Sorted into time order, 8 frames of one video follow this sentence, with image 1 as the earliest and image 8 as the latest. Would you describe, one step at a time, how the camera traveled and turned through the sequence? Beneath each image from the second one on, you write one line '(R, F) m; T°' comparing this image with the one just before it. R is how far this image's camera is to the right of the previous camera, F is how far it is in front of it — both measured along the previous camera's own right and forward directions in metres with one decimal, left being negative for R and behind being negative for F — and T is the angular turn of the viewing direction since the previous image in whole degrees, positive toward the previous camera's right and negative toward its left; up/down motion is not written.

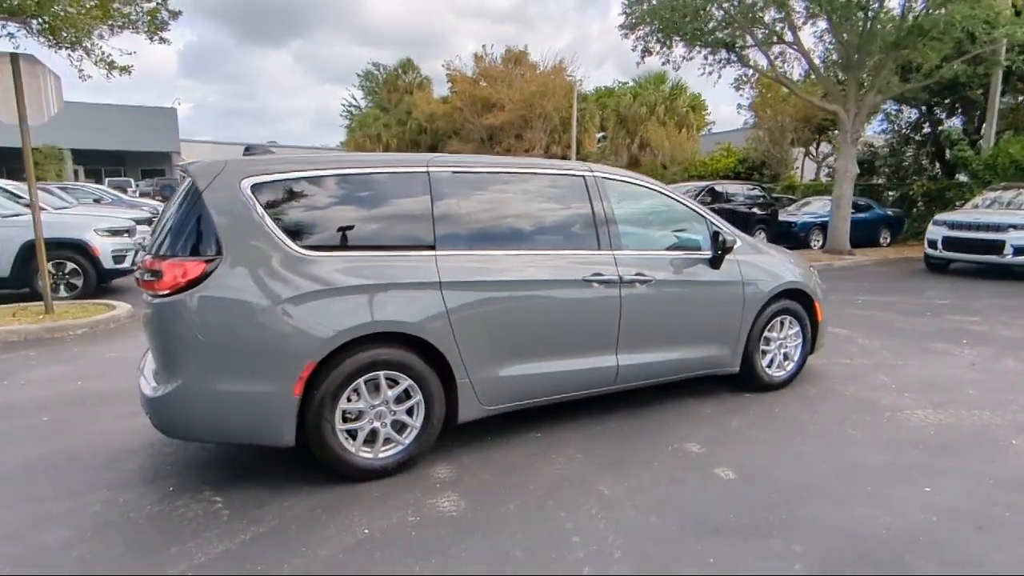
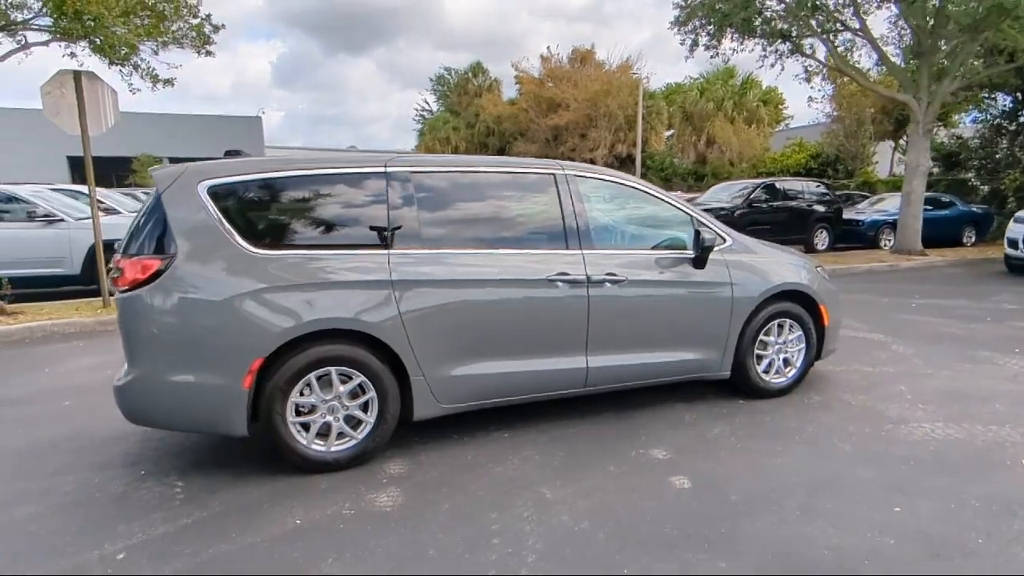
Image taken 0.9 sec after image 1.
(+0.8, +0.1) m; -7°
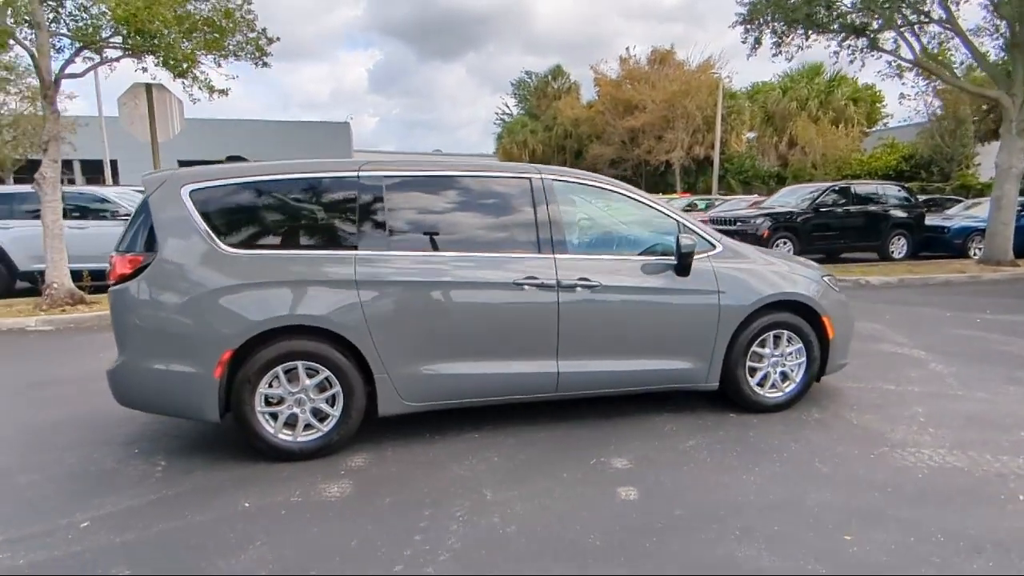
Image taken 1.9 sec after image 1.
(+0.8, 0.0) m; -8°
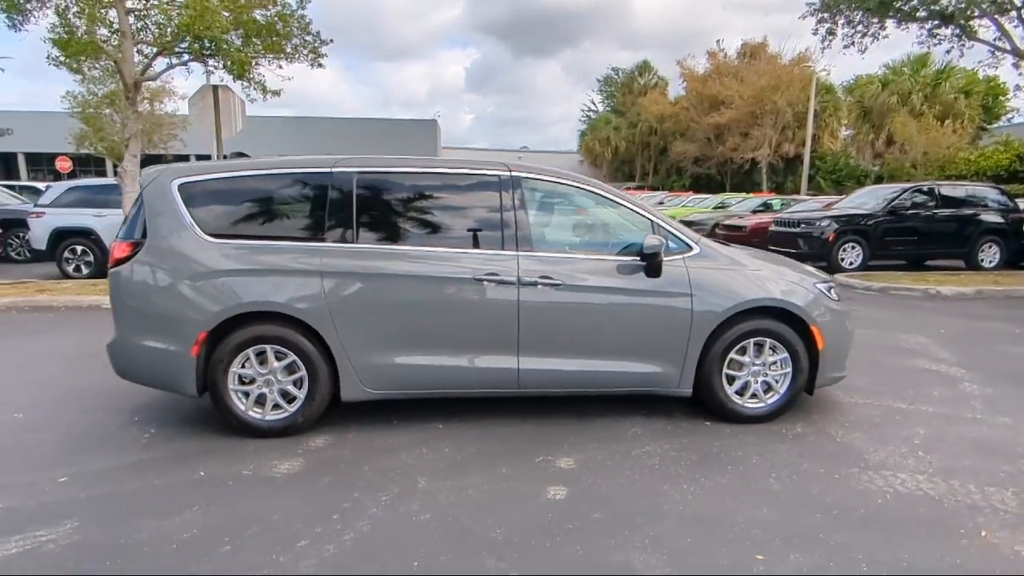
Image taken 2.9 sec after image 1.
(+0.9, 0.0) m; -8°
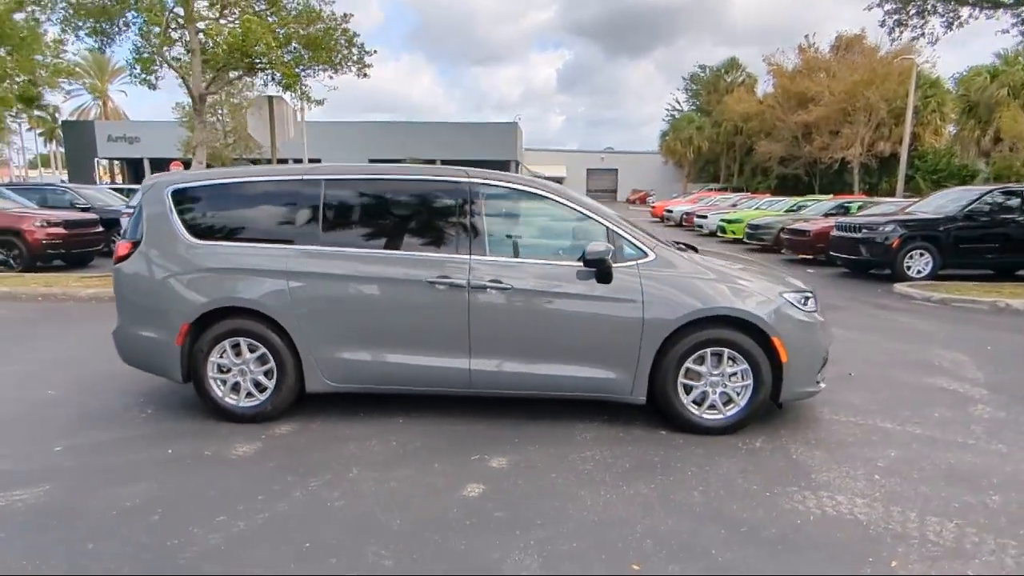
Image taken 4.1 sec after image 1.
(+1.0, 0.0) m; -8°
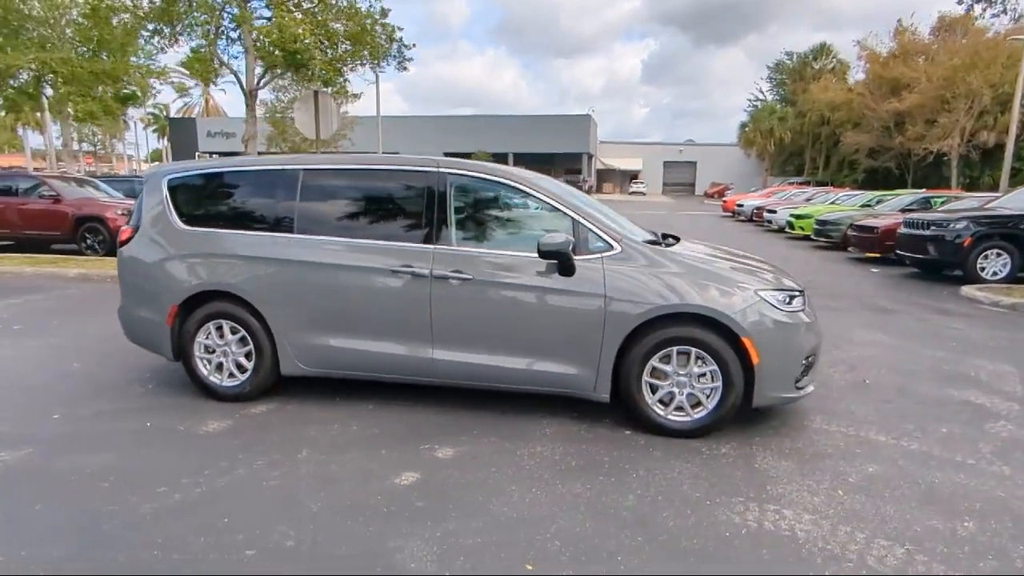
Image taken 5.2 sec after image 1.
(+0.8, +0.1) m; -7°
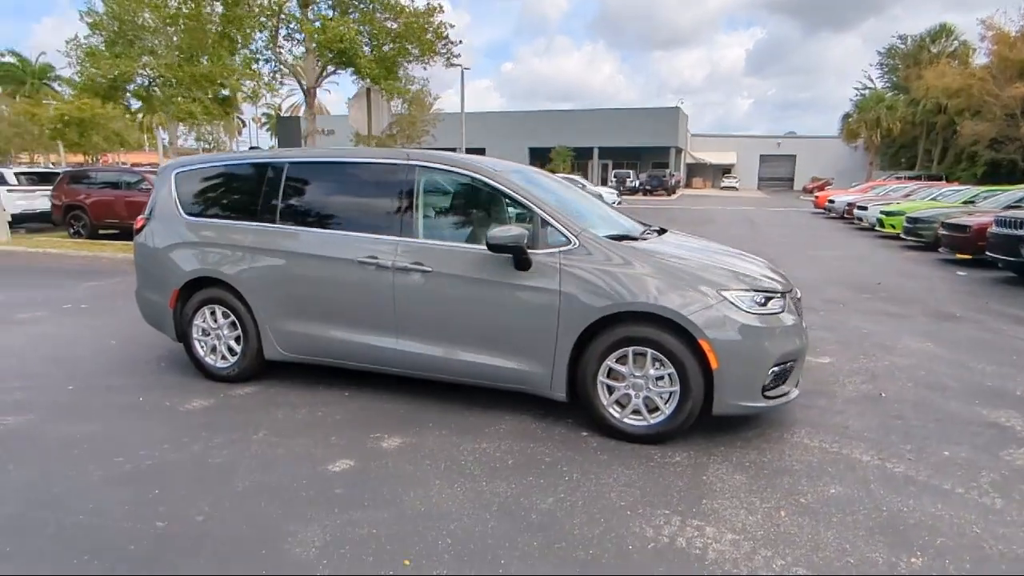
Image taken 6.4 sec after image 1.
(+0.9, +0.1) m; -9°
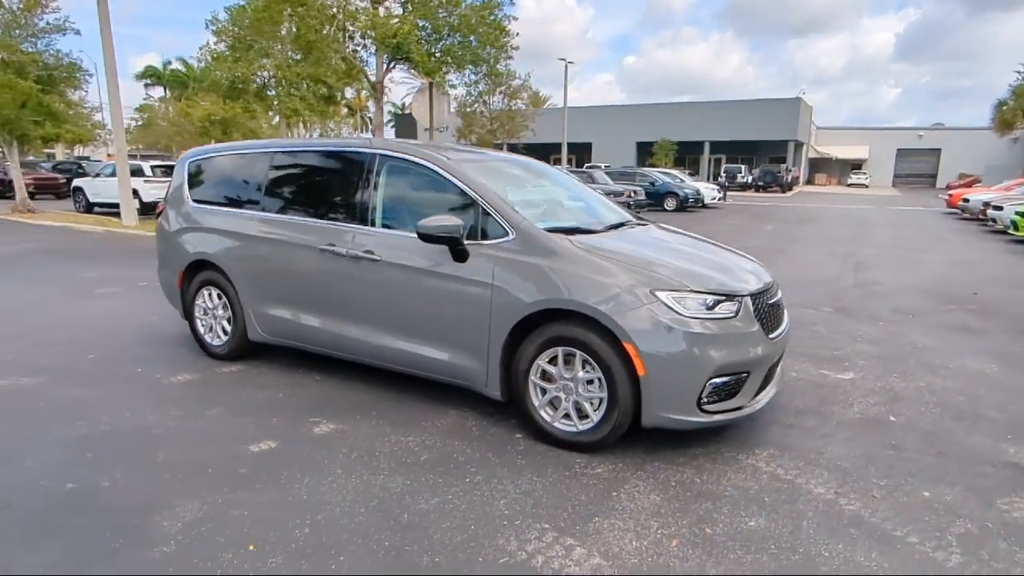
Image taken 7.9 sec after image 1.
(+1.2, +0.3) m; -11°
